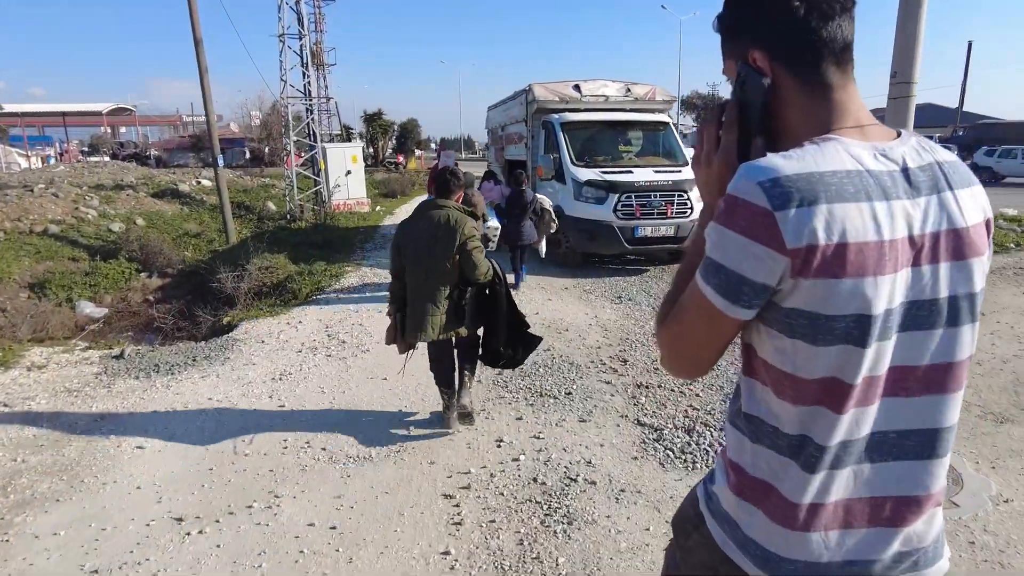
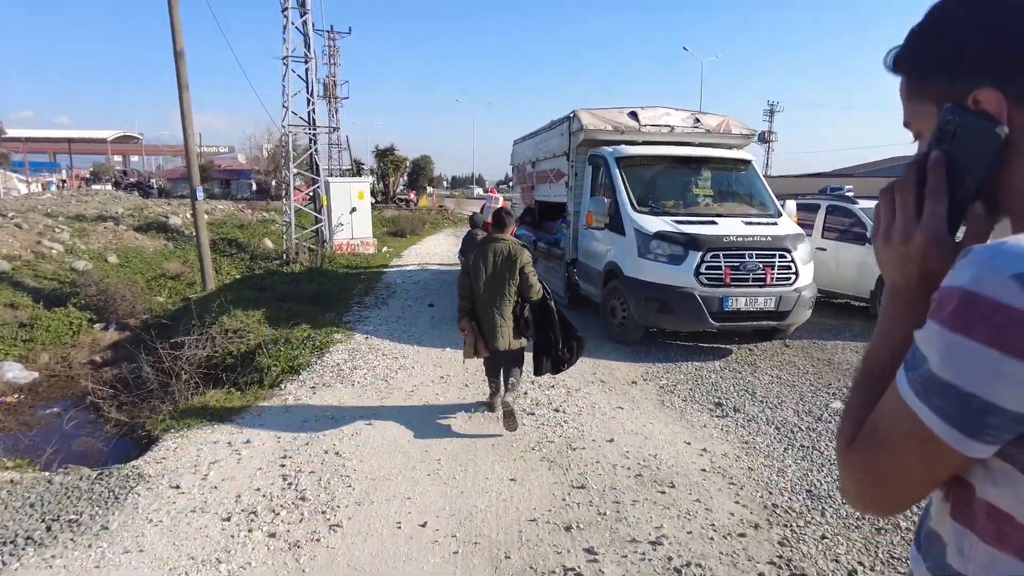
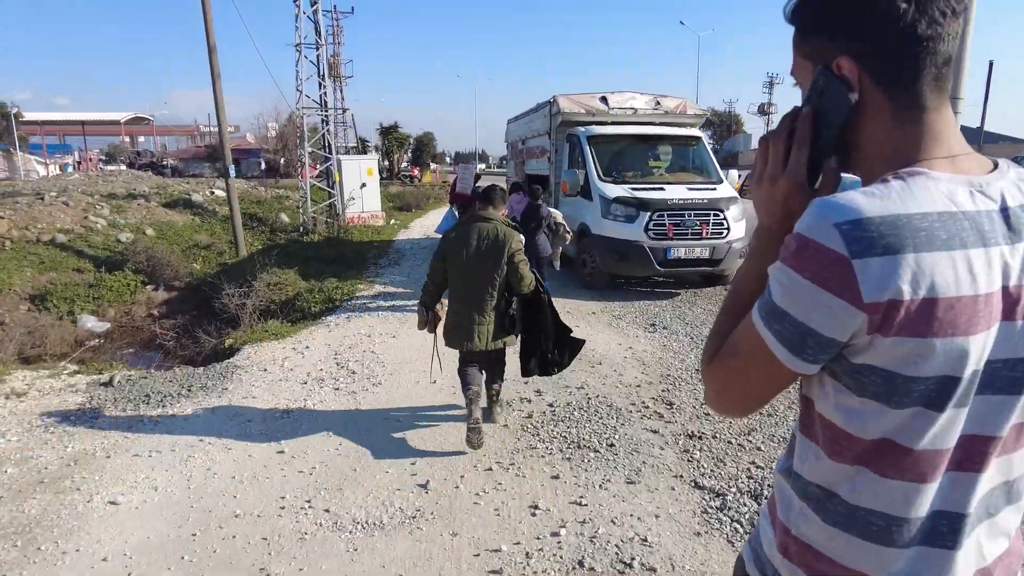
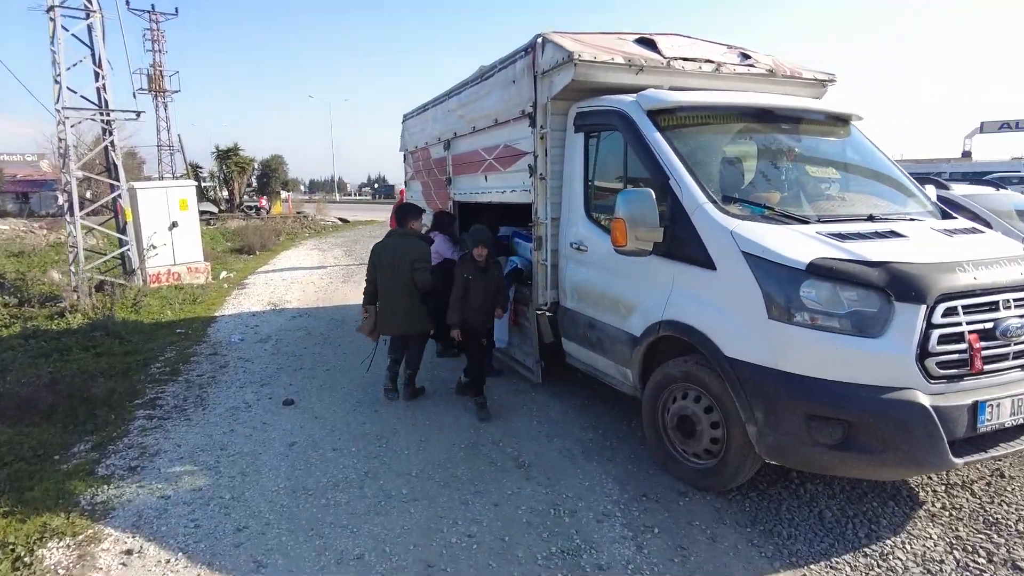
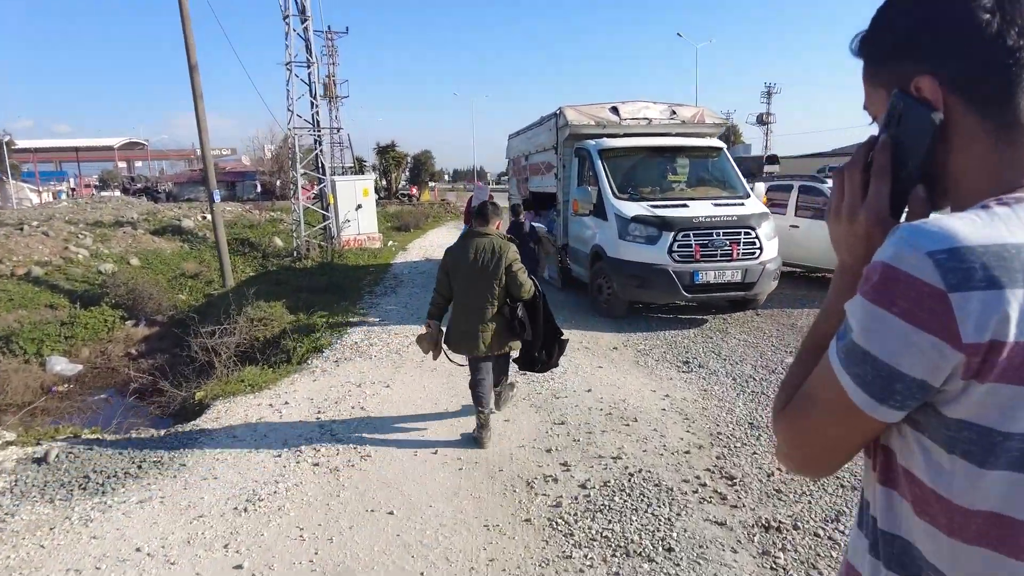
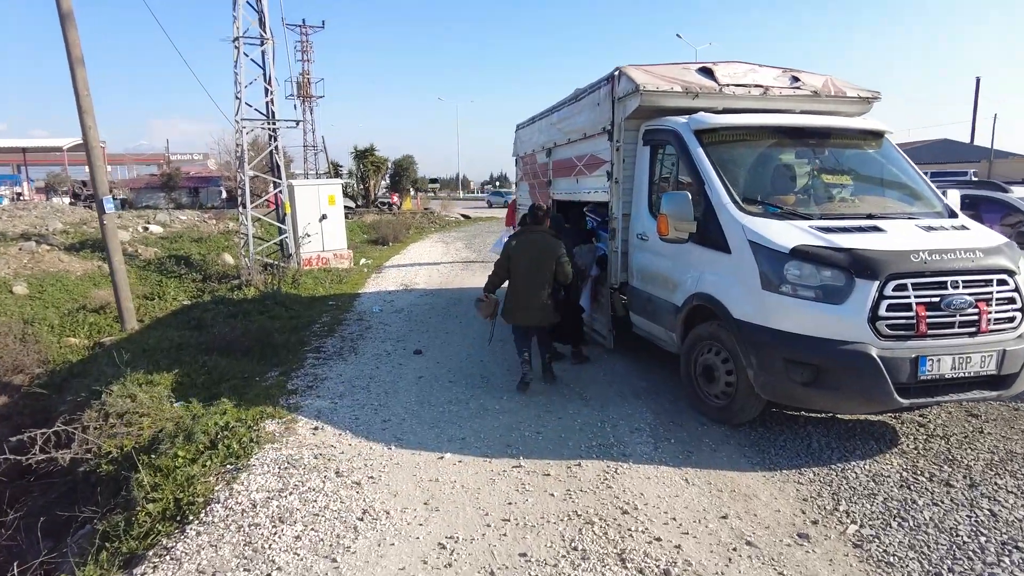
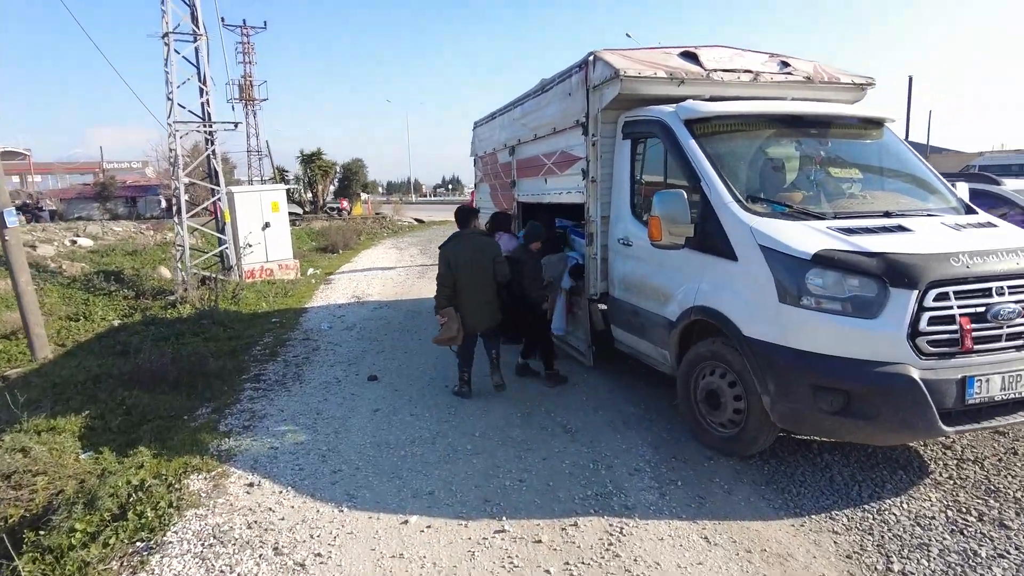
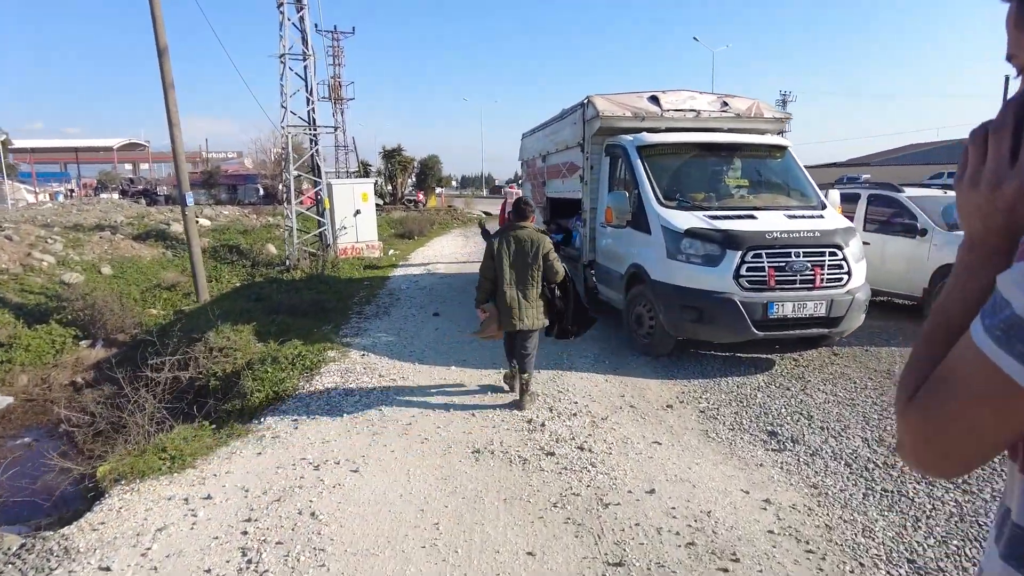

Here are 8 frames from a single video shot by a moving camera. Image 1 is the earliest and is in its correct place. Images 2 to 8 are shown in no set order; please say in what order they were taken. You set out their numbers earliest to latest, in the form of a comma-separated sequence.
3, 5, 2, 8, 6, 7, 4
